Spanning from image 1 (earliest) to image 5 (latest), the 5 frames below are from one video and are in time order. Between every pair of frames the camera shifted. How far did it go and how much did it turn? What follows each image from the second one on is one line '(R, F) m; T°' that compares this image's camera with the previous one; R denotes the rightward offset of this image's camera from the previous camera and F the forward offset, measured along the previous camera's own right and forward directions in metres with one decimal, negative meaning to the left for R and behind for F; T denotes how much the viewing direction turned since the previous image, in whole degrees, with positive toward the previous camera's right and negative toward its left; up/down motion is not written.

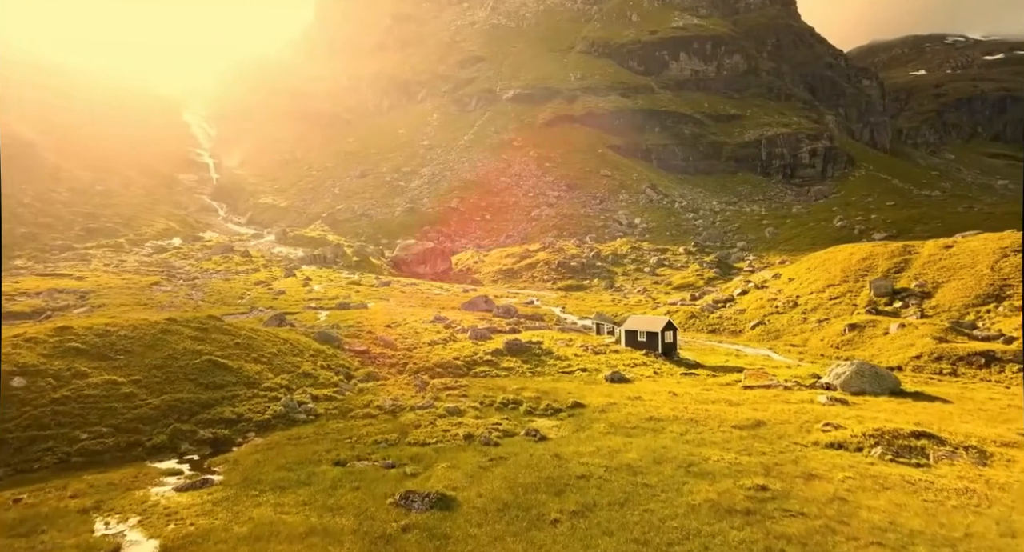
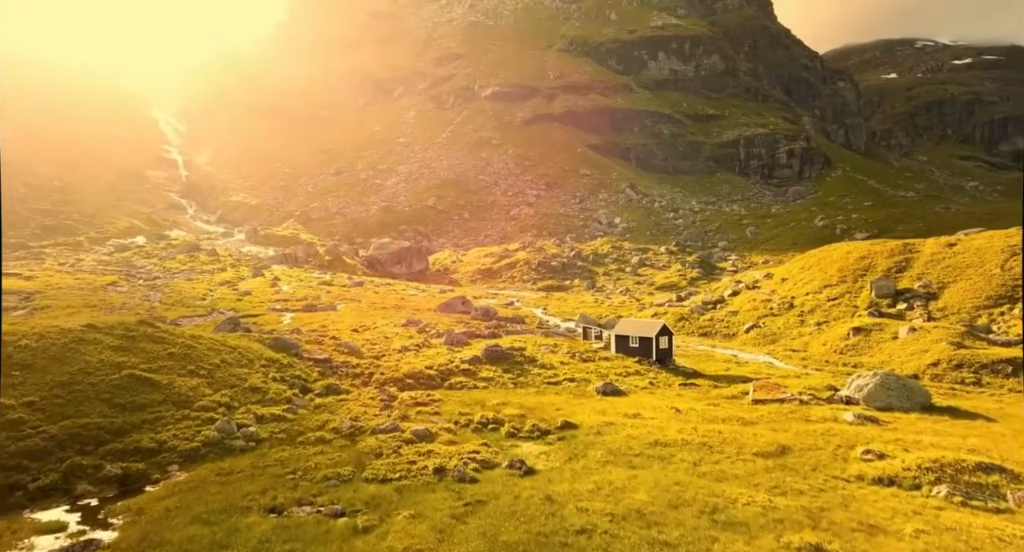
(-0.1, +6.4) m; +2°
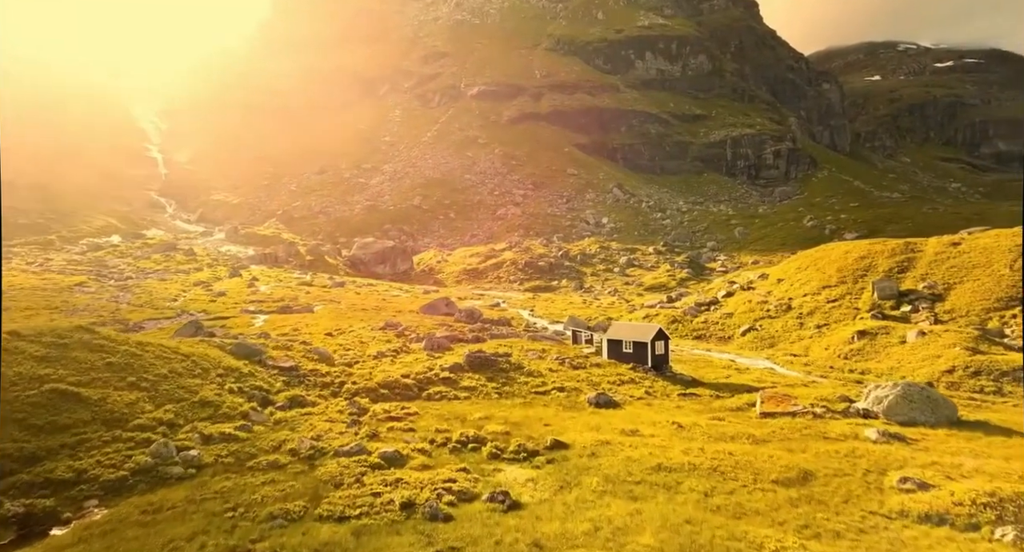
(+0.2, +4.5) m; +1°
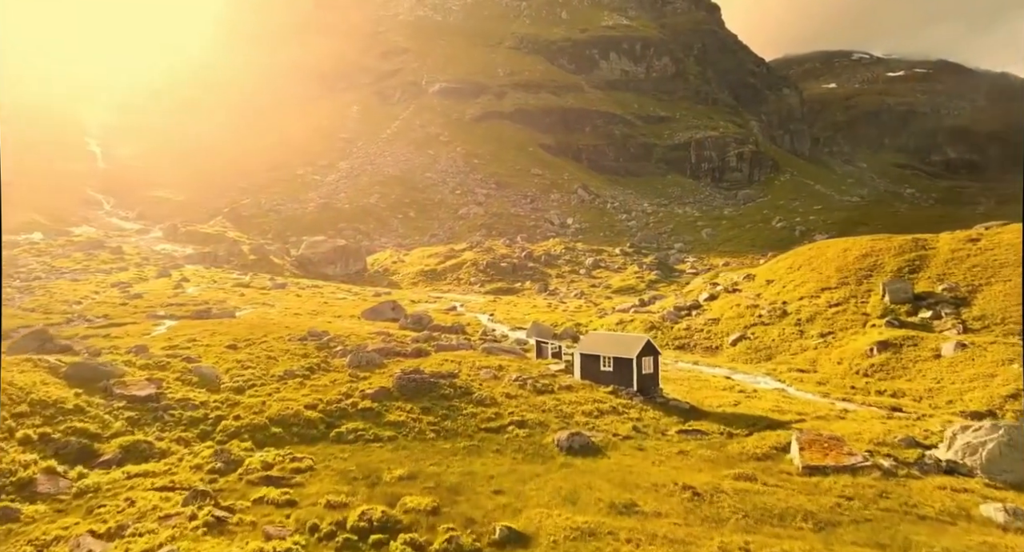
(+1.2, +13.0) m; +3°
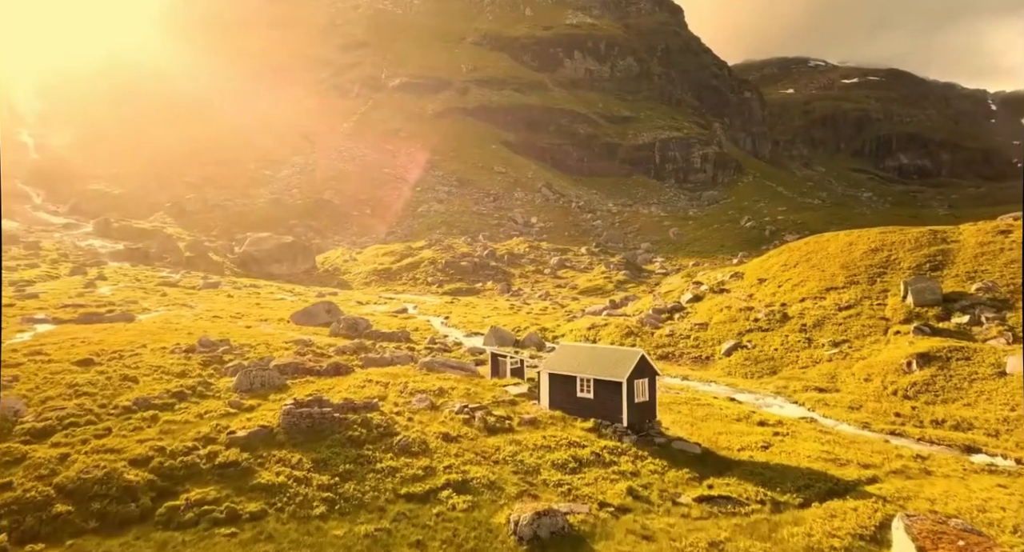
(+1.0, +12.6) m; +3°
